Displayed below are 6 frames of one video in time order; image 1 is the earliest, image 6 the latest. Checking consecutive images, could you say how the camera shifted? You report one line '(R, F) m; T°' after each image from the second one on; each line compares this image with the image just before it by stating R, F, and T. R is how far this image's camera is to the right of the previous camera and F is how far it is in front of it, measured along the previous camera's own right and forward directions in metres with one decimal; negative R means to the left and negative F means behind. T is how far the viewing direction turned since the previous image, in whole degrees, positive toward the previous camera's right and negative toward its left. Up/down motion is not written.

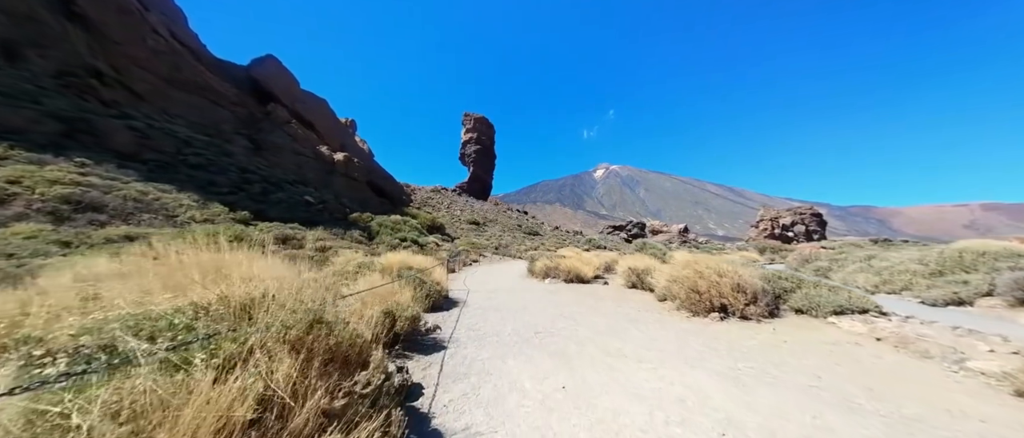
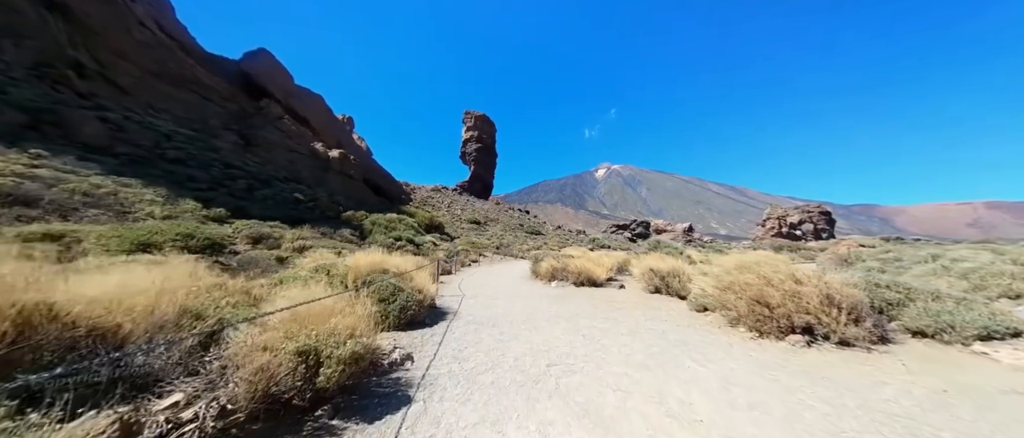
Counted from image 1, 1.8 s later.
(0.0, +1.8) m; 0°
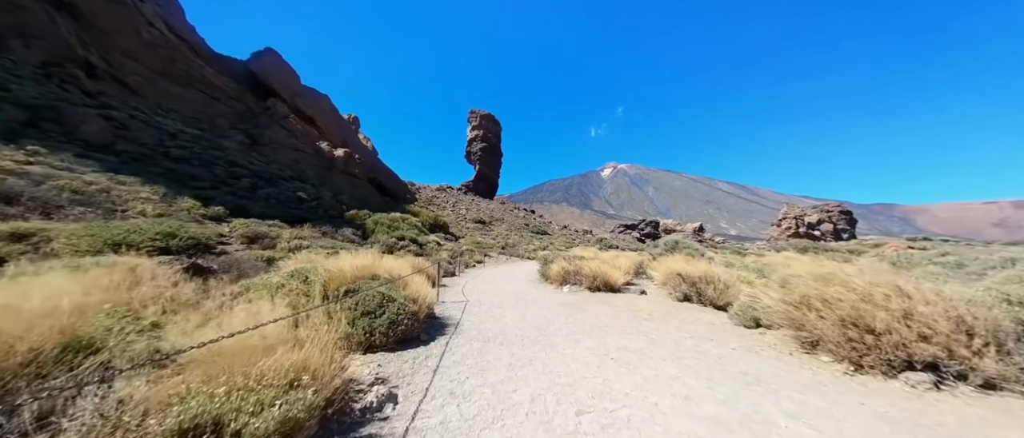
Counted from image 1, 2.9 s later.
(-0.1, +1.0) m; -1°
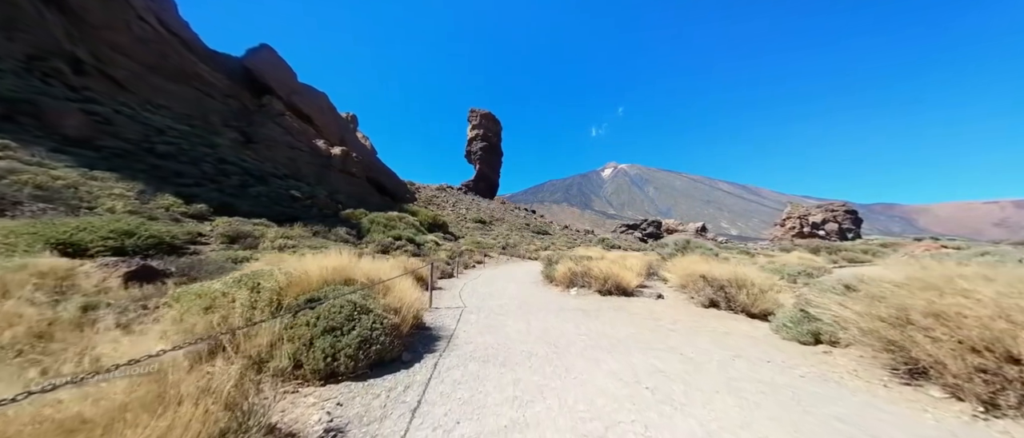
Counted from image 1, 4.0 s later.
(-0.1, +1.0) m; 0°
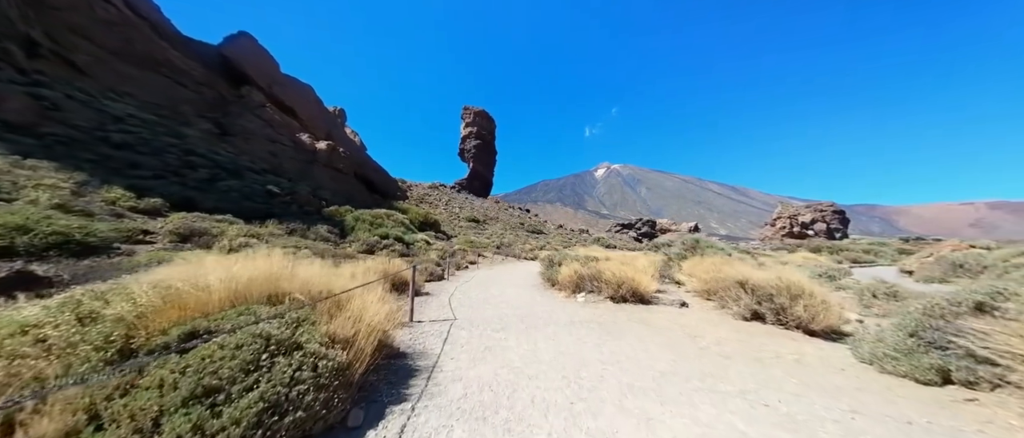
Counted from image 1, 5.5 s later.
(-0.2, +1.5) m; +1°
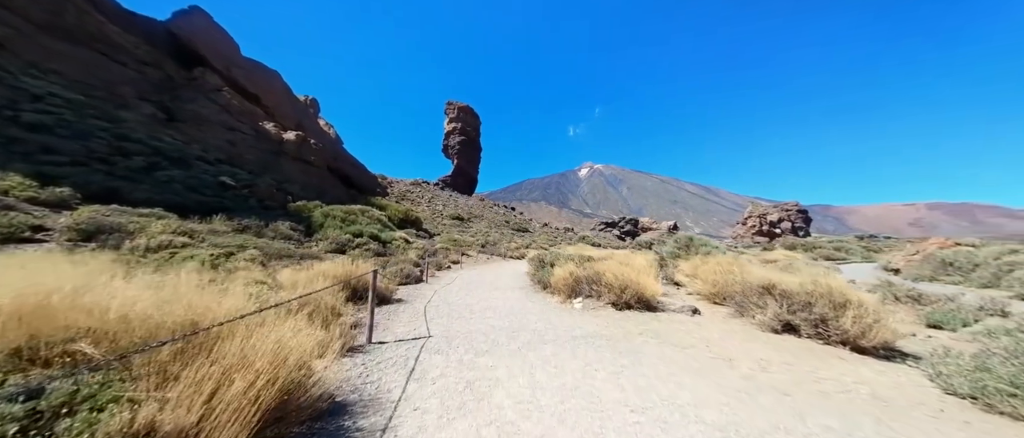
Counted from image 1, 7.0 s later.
(-0.1, +1.3) m; +3°
